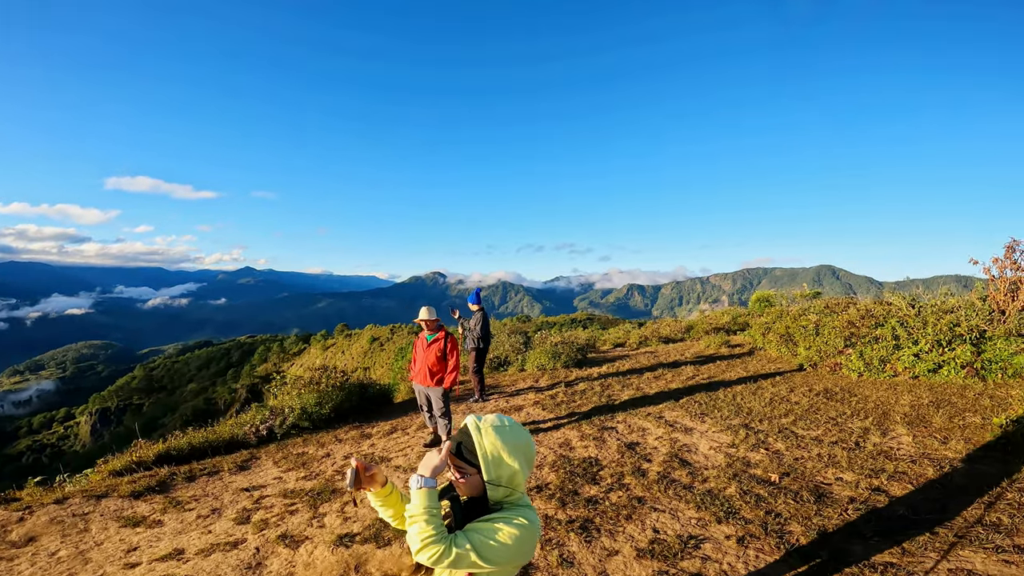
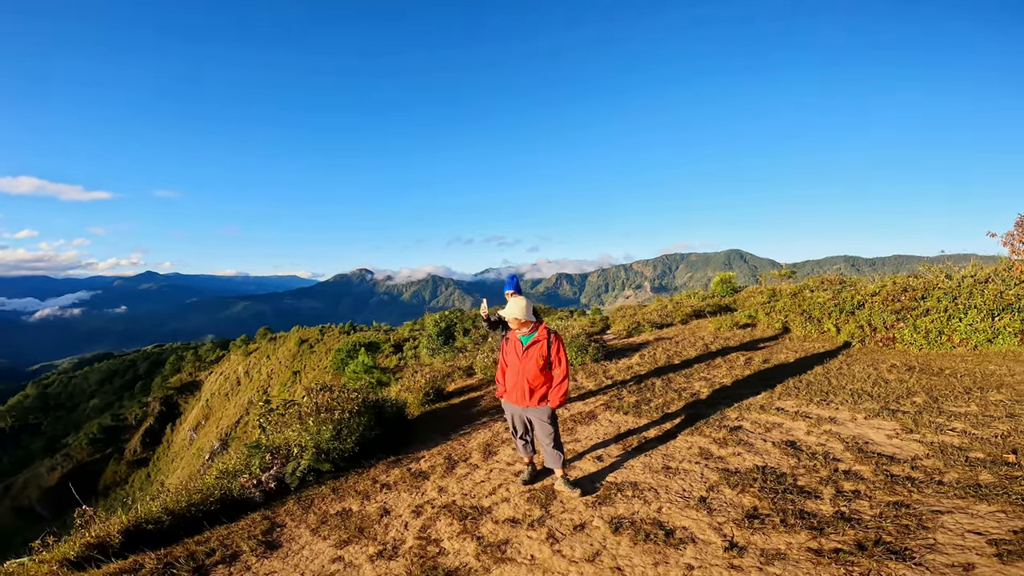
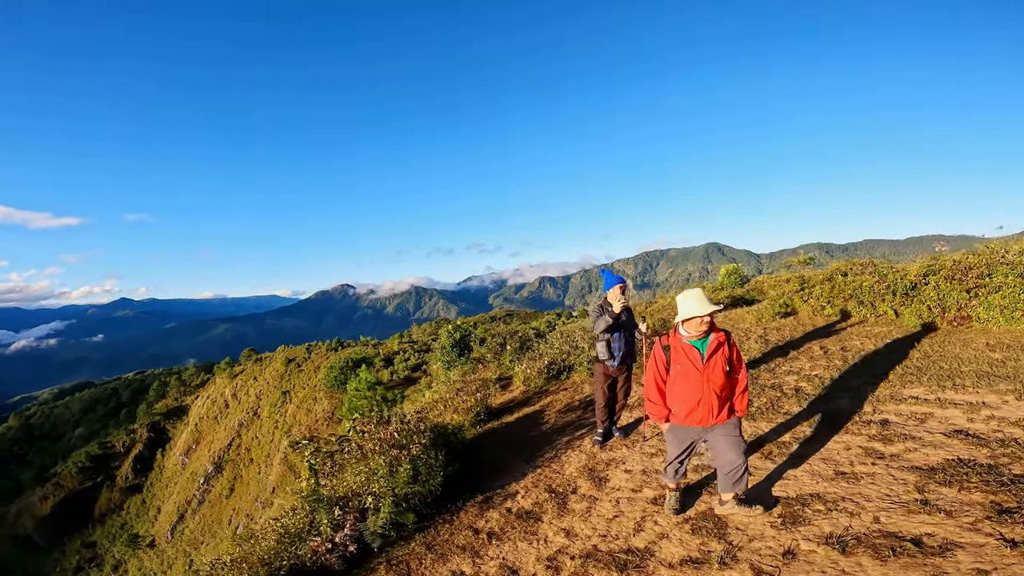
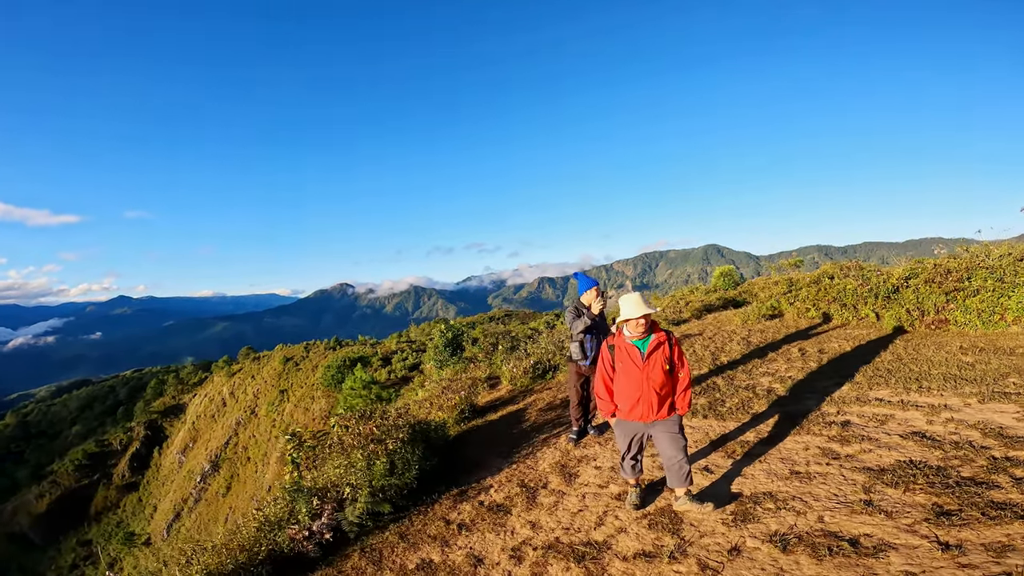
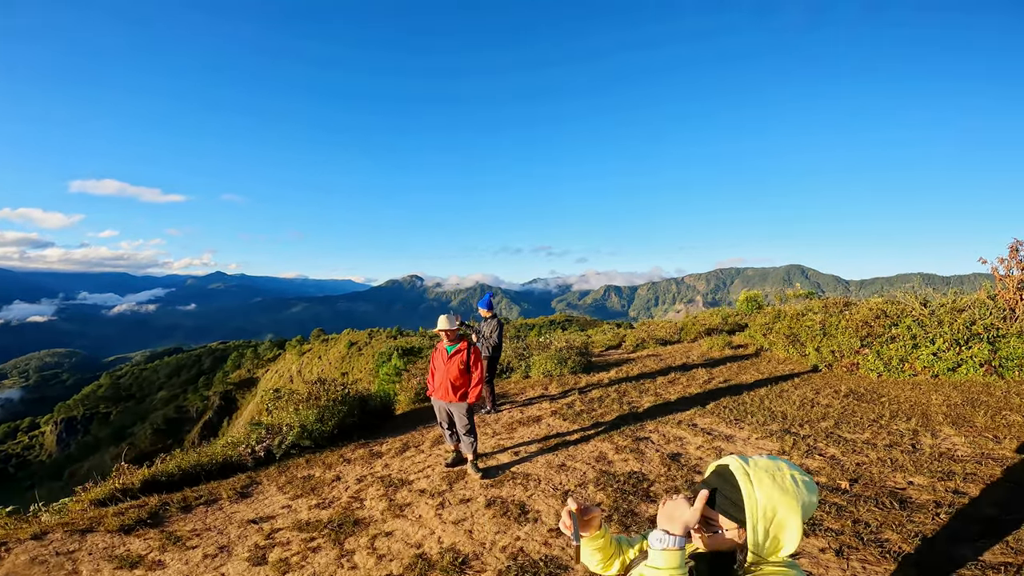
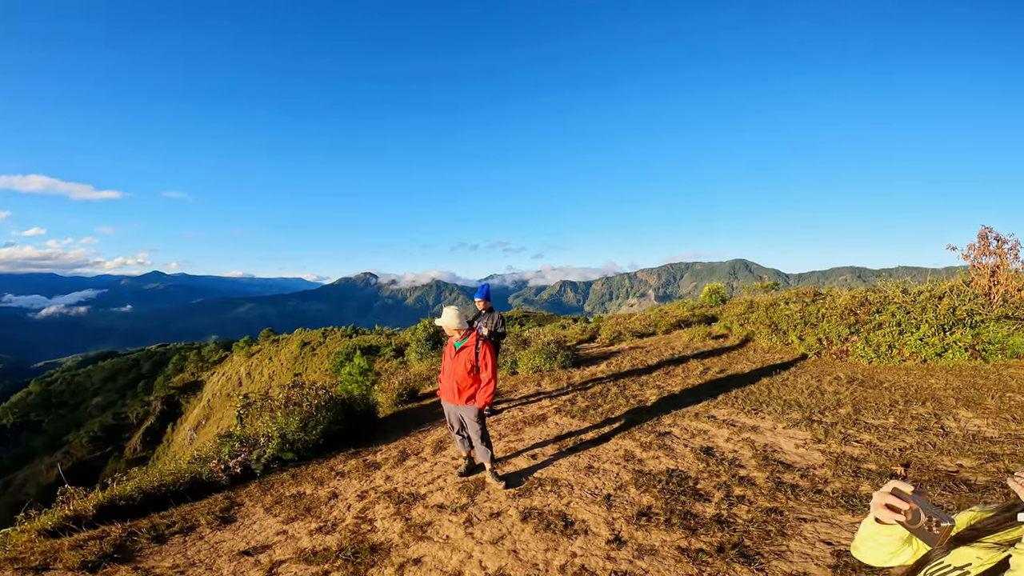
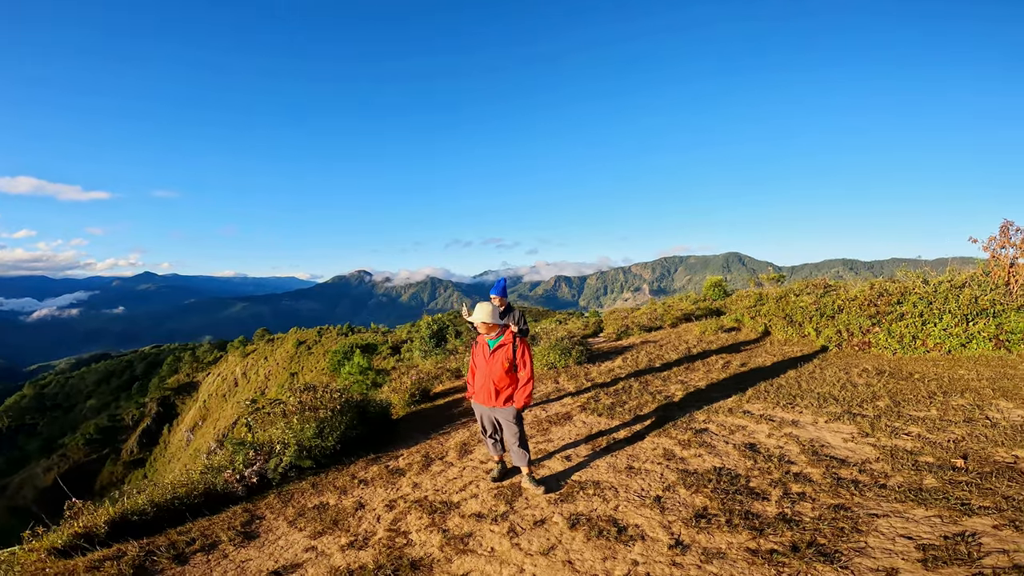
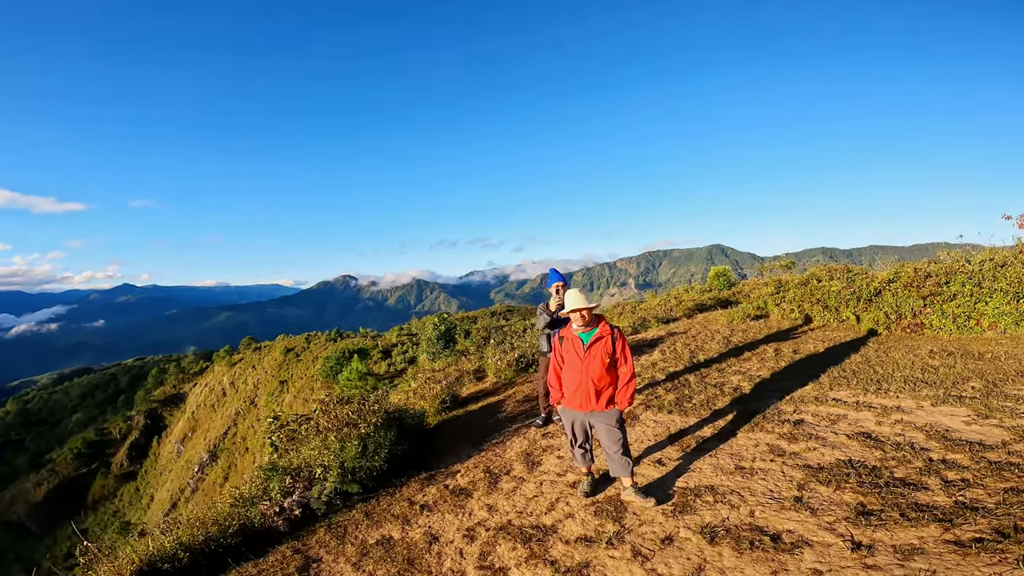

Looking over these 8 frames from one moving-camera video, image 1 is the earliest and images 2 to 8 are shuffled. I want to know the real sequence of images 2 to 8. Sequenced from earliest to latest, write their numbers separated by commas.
5, 6, 7, 2, 8, 4, 3
